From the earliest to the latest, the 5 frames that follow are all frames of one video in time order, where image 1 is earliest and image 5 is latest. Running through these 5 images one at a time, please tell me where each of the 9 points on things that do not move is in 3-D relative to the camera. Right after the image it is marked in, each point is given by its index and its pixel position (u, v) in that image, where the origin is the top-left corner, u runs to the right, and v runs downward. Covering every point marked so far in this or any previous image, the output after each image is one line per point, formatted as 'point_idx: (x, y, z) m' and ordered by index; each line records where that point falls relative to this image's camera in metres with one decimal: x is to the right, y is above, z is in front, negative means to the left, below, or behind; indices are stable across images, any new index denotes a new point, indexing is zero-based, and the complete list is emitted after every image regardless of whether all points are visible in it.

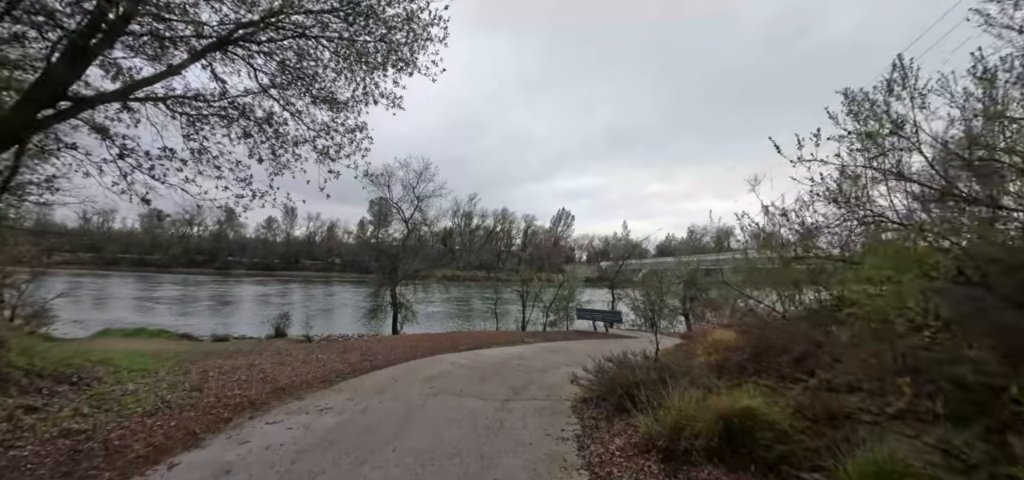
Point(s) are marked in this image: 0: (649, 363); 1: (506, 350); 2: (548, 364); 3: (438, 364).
0: (+1.8, -1.6, +6.1) m
1: (-0.1, -2.9, +12.2) m
2: (+0.8, -2.7, +9.7) m
3: (-1.5, -2.5, +9.4) m
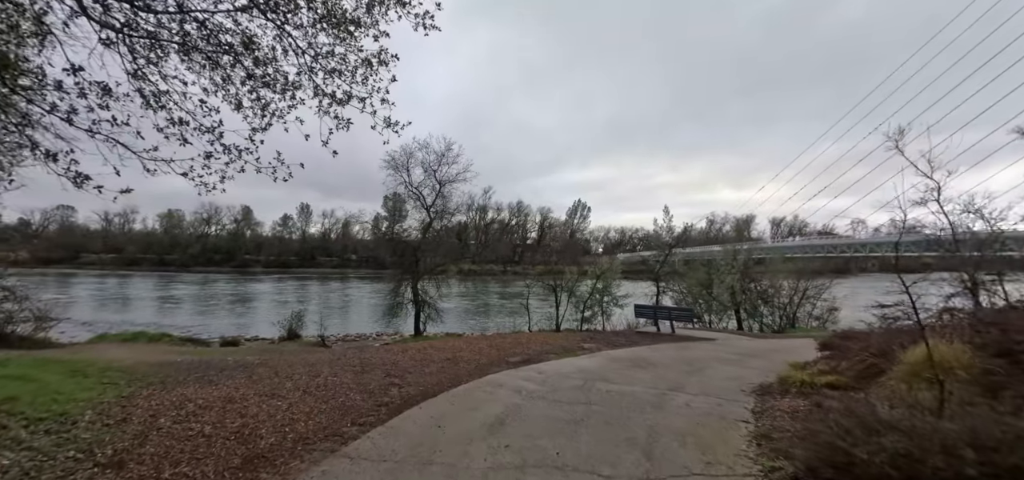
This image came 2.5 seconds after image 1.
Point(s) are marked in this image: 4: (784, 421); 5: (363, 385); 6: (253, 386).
0: (+3.0, -1.3, +3.2) m
1: (+1.2, -2.5, +9.3) m
2: (+2.1, -2.3, +6.9) m
3: (-0.2, -2.2, +6.6) m
4: (+3.3, -2.2, +5.4) m
5: (-2.3, -2.2, +6.9) m
6: (-4.0, -2.2, +7.0) m
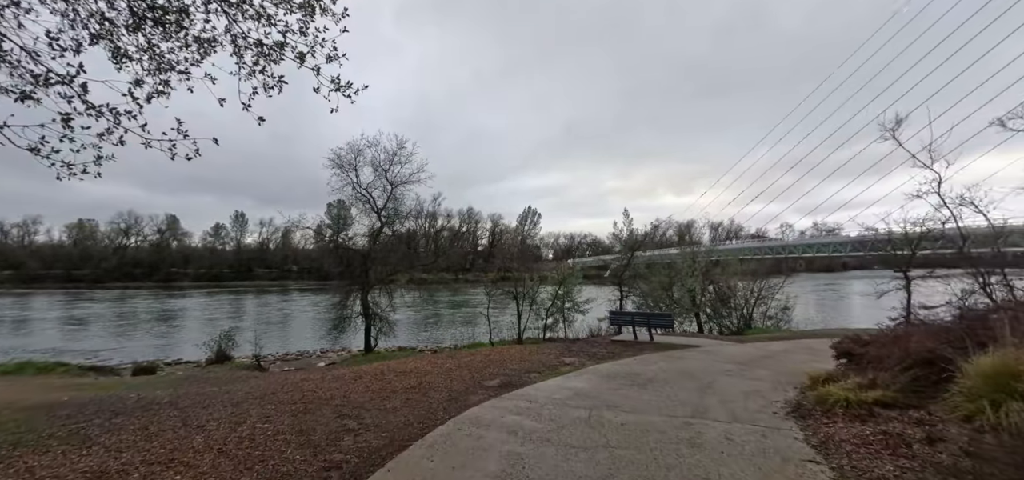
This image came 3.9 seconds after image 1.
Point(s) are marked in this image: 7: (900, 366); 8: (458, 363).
0: (+3.3, -1.1, +2.1) m
1: (+0.9, -2.5, +7.9) m
2: (+2.0, -2.2, +5.6) m
3: (-0.3, -2.2, +5.1) m
4: (+3.3, -2.1, +4.3) m
5: (-2.3, -2.2, +5.2) m
6: (-4.0, -2.3, +5.0) m
7: (+5.3, -1.7, +6.2) m
8: (-1.2, -2.8, +10.2) m
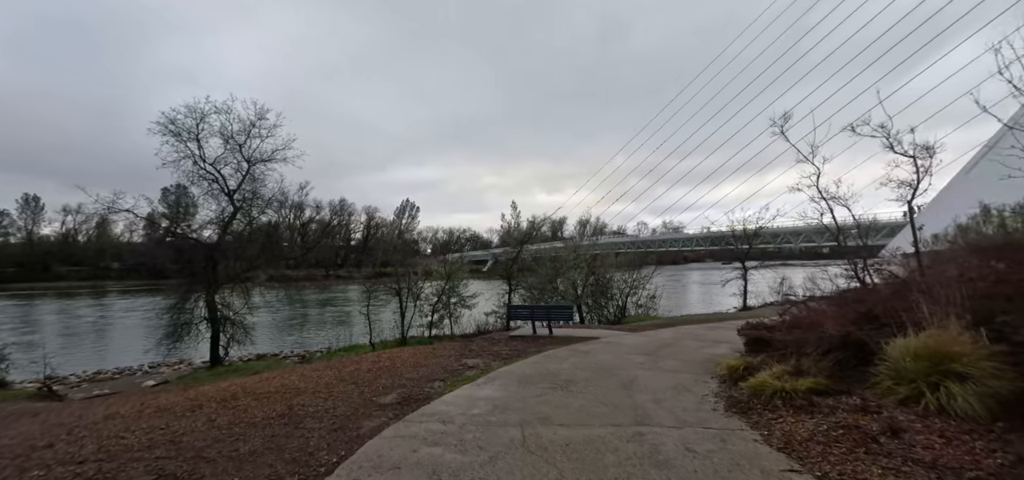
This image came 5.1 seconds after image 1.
0: (+3.3, -1.0, +1.6) m
1: (-0.6, -2.2, +6.7) m
2: (+1.1, -2.0, +4.7) m
3: (-0.9, -1.9, +3.6) m
4: (+2.8, -1.8, +3.8) m
5: (-2.9, -2.0, +3.2) m
6: (-4.5, -2.0, +2.6) m
7: (+4.1, -1.5, +6.2) m
8: (-3.1, -2.5, +8.3) m
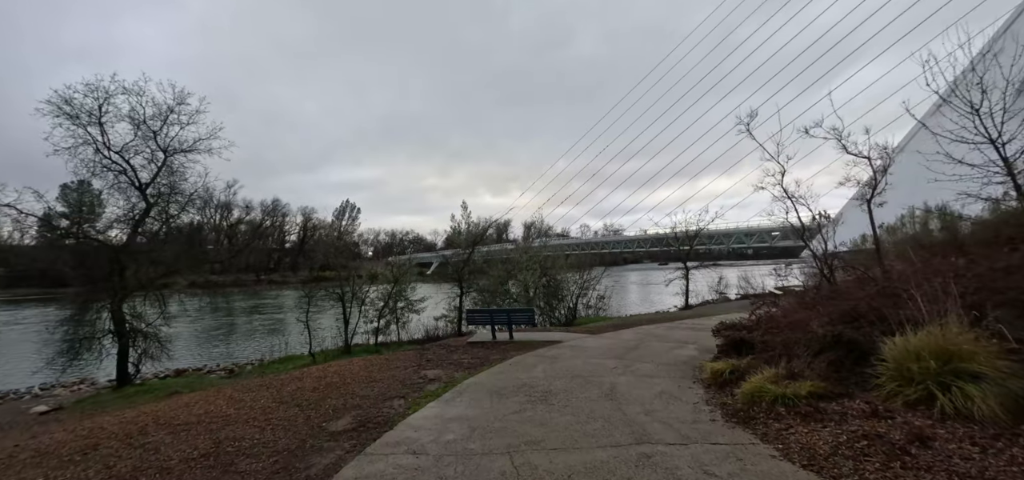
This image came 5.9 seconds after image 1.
0: (+3.6, -0.9, +1.3) m
1: (-0.9, -2.2, +5.8) m
2: (+1.0, -1.9, +4.1) m
3: (-0.8, -1.9, +2.7) m
4: (+2.8, -1.8, +3.4) m
5: (-2.8, -1.9, +2.1) m
6: (-4.3, -2.0, +1.3) m
7: (+3.8, -1.4, +5.9) m
8: (-3.6, -2.4, +7.2) m
